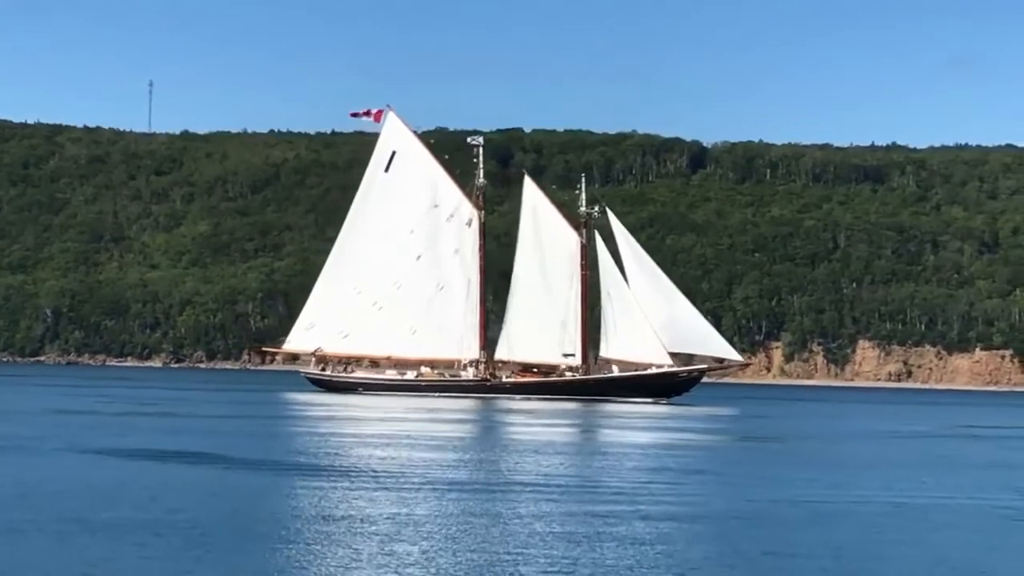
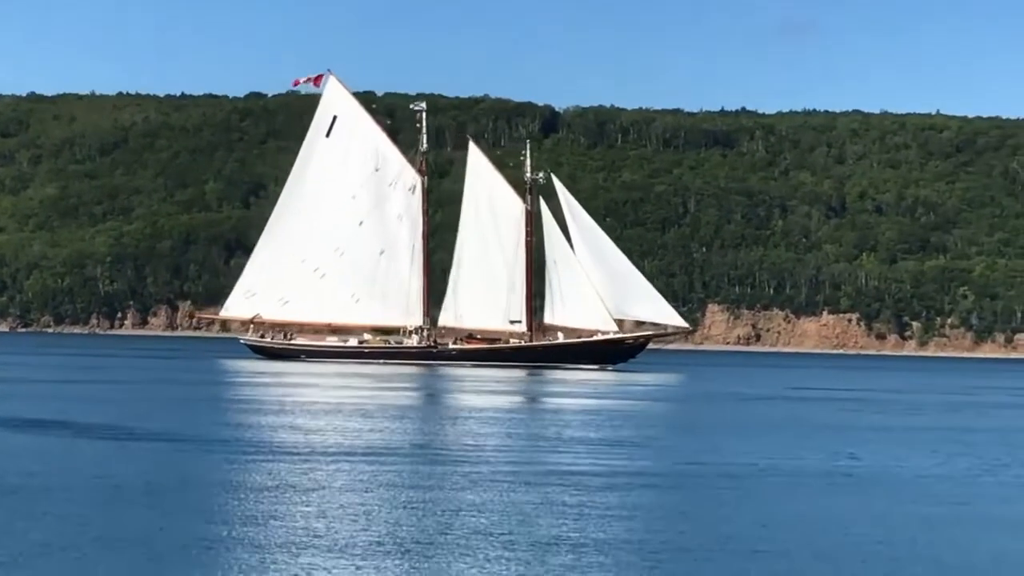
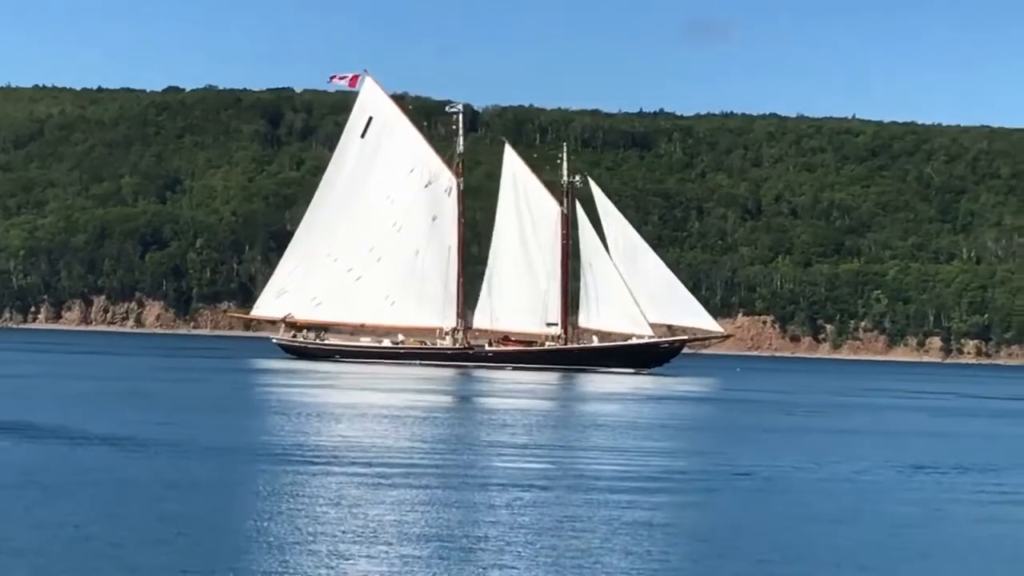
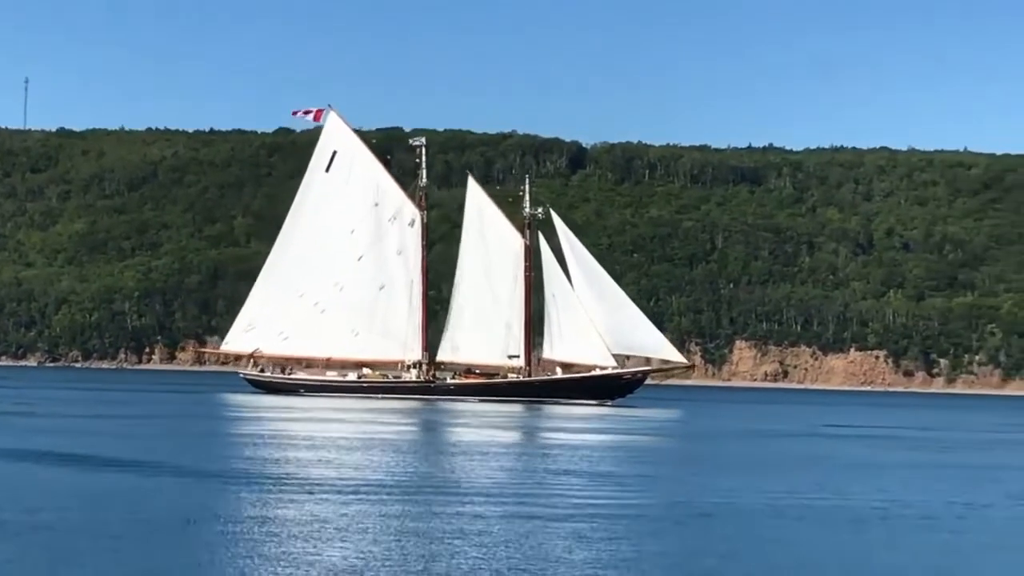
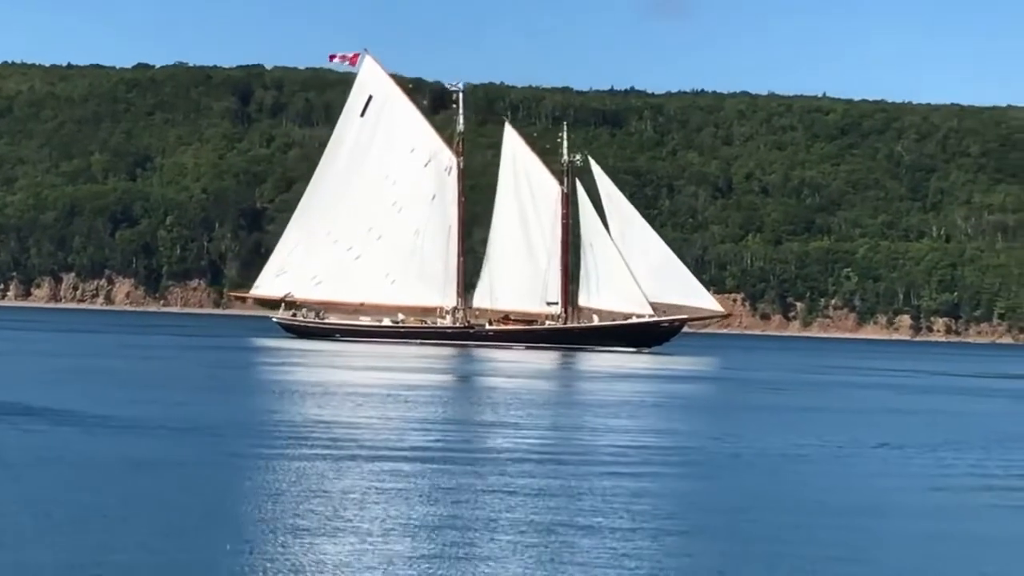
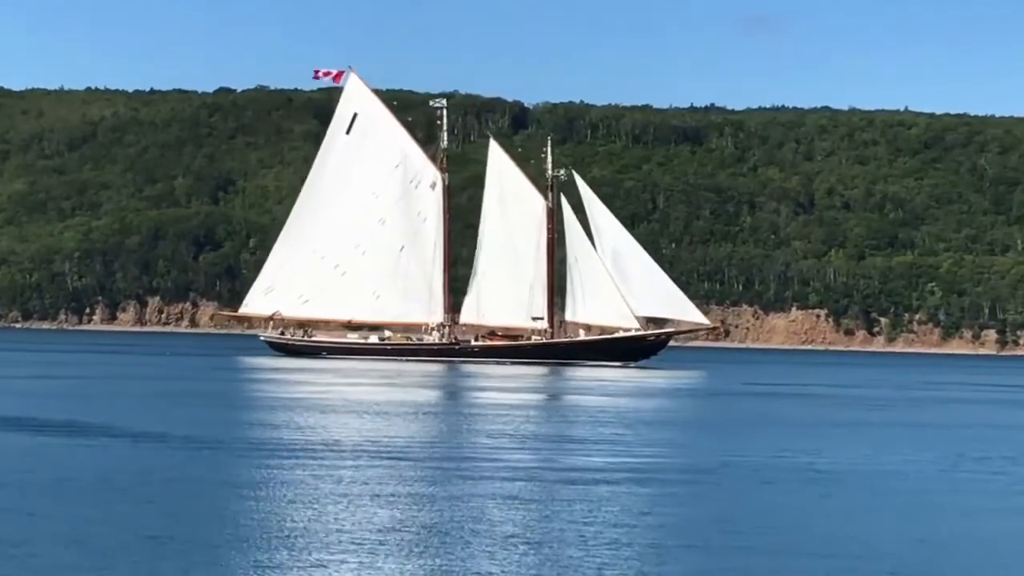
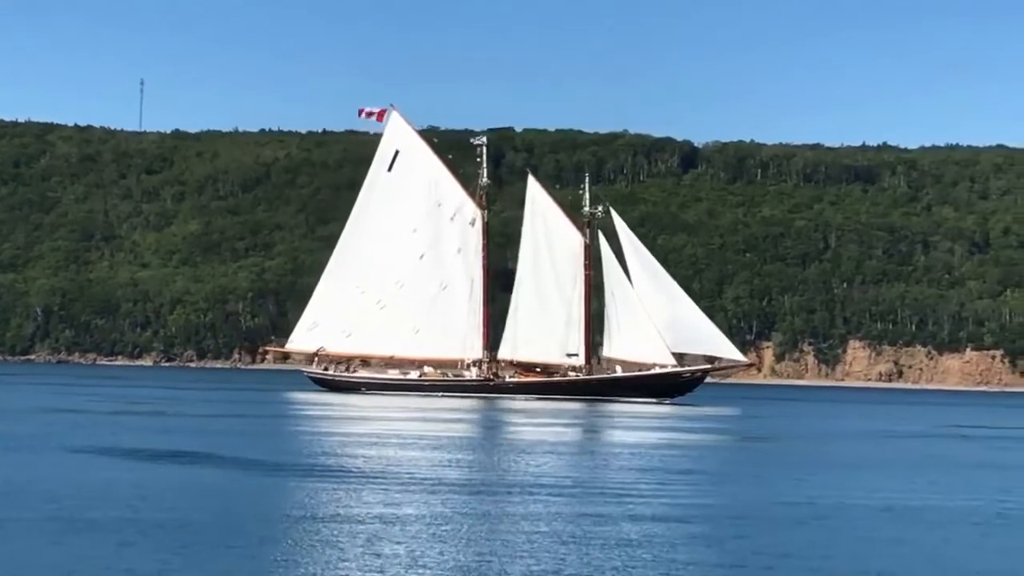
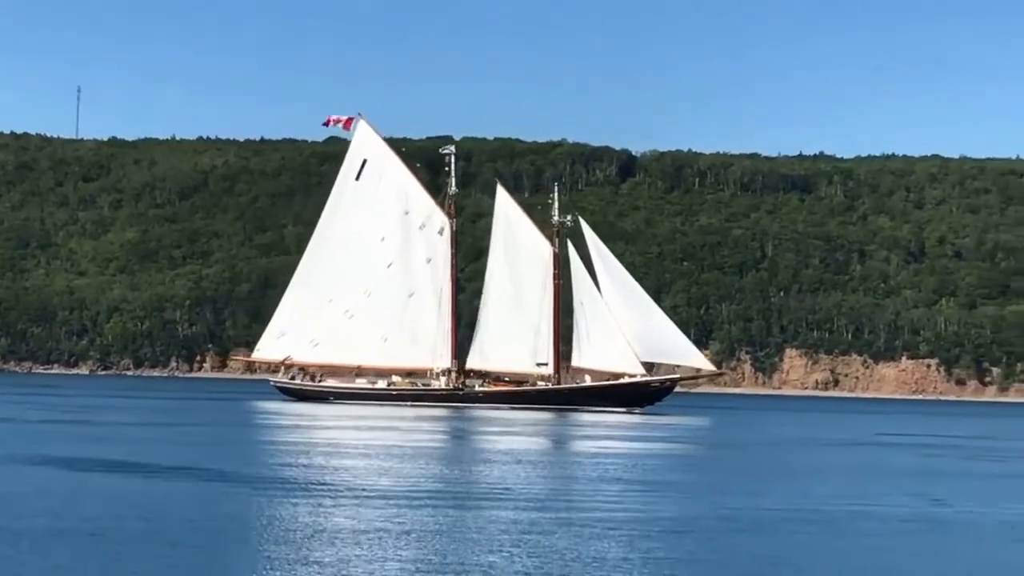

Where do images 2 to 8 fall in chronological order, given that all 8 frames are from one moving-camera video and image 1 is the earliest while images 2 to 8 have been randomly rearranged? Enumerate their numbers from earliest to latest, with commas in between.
7, 8, 4, 2, 6, 3, 5
